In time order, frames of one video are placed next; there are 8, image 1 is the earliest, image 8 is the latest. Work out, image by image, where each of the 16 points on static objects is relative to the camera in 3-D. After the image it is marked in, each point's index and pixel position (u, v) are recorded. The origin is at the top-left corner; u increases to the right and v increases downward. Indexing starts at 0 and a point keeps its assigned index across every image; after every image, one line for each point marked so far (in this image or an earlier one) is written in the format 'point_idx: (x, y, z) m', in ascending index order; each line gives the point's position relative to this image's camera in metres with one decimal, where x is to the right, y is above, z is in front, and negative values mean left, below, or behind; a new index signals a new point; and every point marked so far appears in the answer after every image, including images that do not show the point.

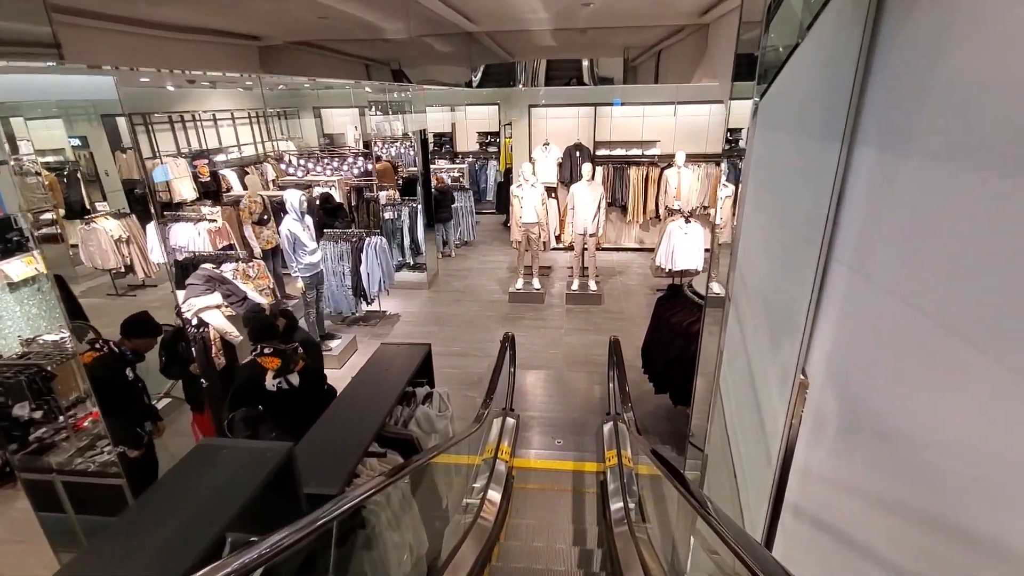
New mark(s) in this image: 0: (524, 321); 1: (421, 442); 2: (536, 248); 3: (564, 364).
0: (+0.2, -0.4, +6.4) m
1: (-0.4, -0.7, +2.4) m
2: (+0.3, +0.6, +7.0) m
3: (+0.6, -0.8, +5.4) m
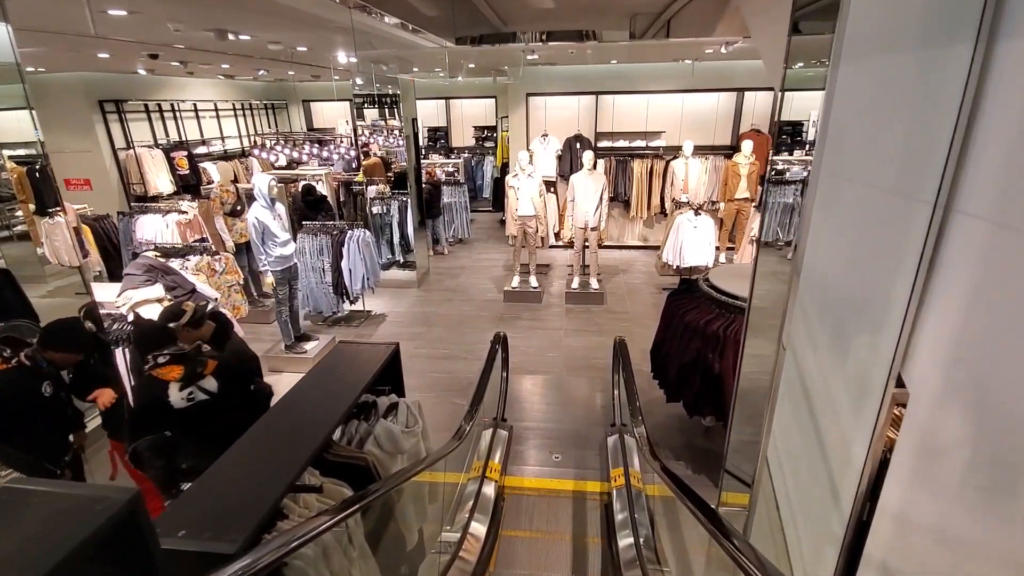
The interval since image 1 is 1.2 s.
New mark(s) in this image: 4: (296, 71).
0: (+0.1, -0.4, +5.9) m
1: (-0.5, -0.7, +1.9) m
2: (+0.3, +0.6, +6.5) m
3: (+0.5, -0.8, +4.9) m
4: (-3.4, +3.4, +7.9) m
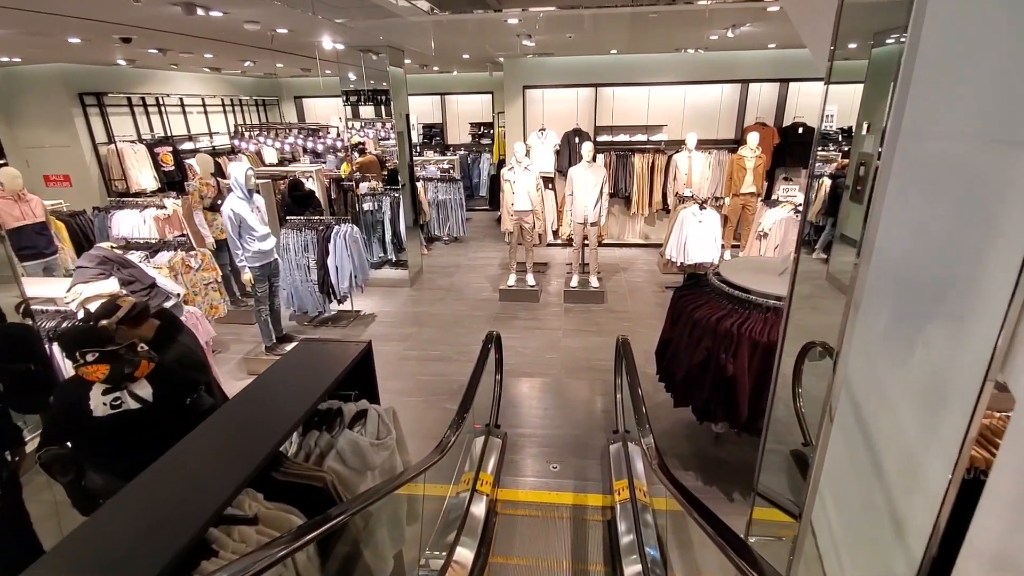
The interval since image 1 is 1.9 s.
0: (+0.1, -0.4, +5.6) m
1: (-0.5, -0.6, +1.6) m
2: (+0.2, +0.6, +6.3) m
3: (+0.5, -0.8, +4.6) m
4: (-3.4, +3.4, +7.6) m
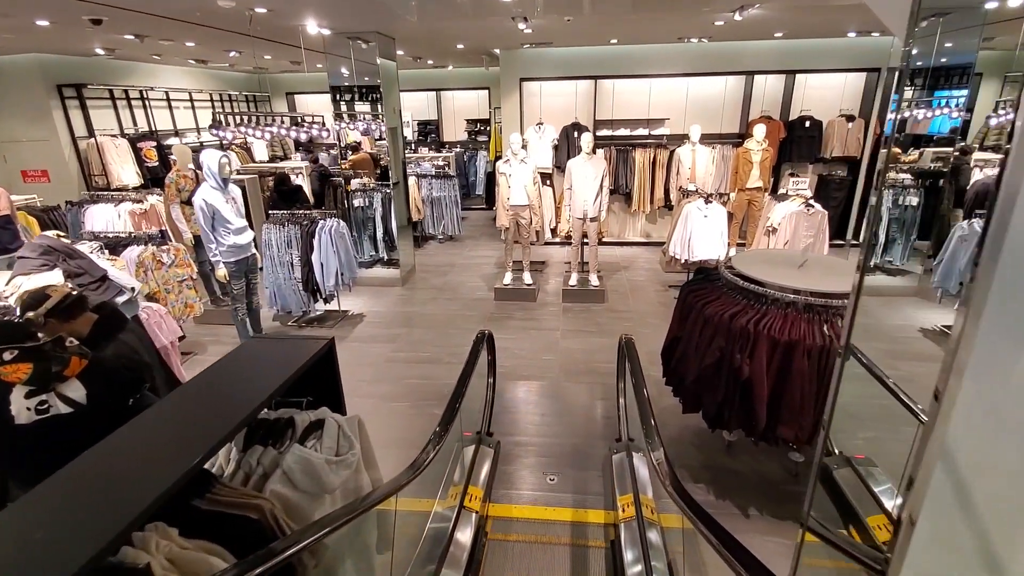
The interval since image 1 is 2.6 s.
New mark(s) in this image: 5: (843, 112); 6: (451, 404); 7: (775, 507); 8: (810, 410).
0: (0.0, -0.4, +5.4) m
1: (-0.6, -0.6, +1.3) m
2: (+0.2, +0.6, +6.0) m
3: (+0.4, -0.7, +4.3) m
4: (-3.5, +3.4, +7.3) m
5: (+4.7, +2.5, +7.1) m
6: (-0.3, -0.5, +2.3) m
7: (+1.5, -1.2, +2.8) m
8: (+1.5, -0.6, +2.5) m
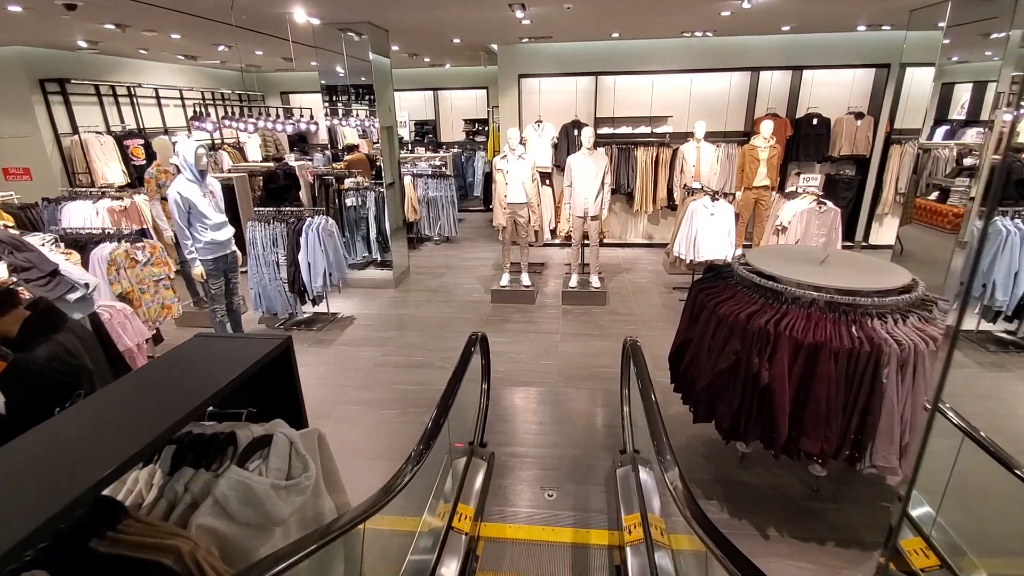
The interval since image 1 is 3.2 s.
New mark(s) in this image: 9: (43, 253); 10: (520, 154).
0: (0.0, -0.4, +5.1) m
1: (-0.6, -0.6, +1.0) m
2: (+0.1, +0.6, +5.7) m
3: (+0.4, -0.7, +4.1) m
4: (-3.5, +3.3, +7.1) m
5: (+4.6, +2.4, +6.9) m
6: (-0.3, -0.5, +2.1) m
7: (+1.4, -1.2, +2.6) m
8: (+1.5, -0.6, +2.3) m
9: (-2.3, +0.2, +2.5) m
10: (+0.1, +1.4, +5.4) m
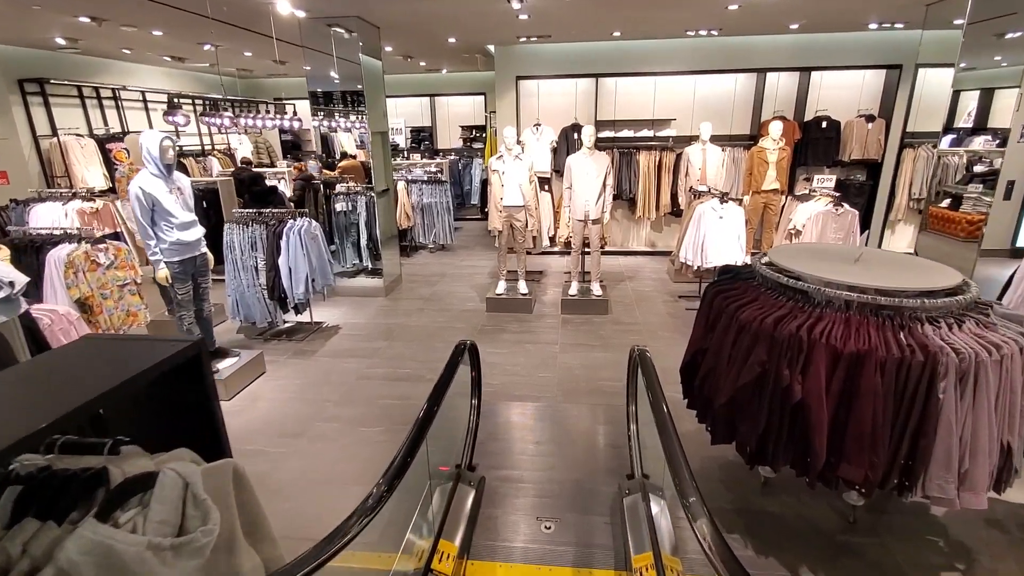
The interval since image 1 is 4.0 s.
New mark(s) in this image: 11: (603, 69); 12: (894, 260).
0: (-0.1, -0.4, +4.8) m
1: (-0.6, -0.5, +0.7) m
2: (+0.1, +0.5, +5.4) m
3: (+0.4, -0.8, +3.7) m
4: (-3.5, +3.2, +6.9) m
5: (+4.6, +2.3, +6.6) m
6: (-0.3, -0.5, +1.7) m
7: (+1.4, -1.2, +2.2) m
8: (+1.4, -0.6, +1.9) m
9: (-2.3, +0.2, +2.2) m
10: (+0.1, +1.4, +5.1) m
11: (+1.2, +3.0, +6.8) m
12: (+1.8, +0.1, +2.4) m
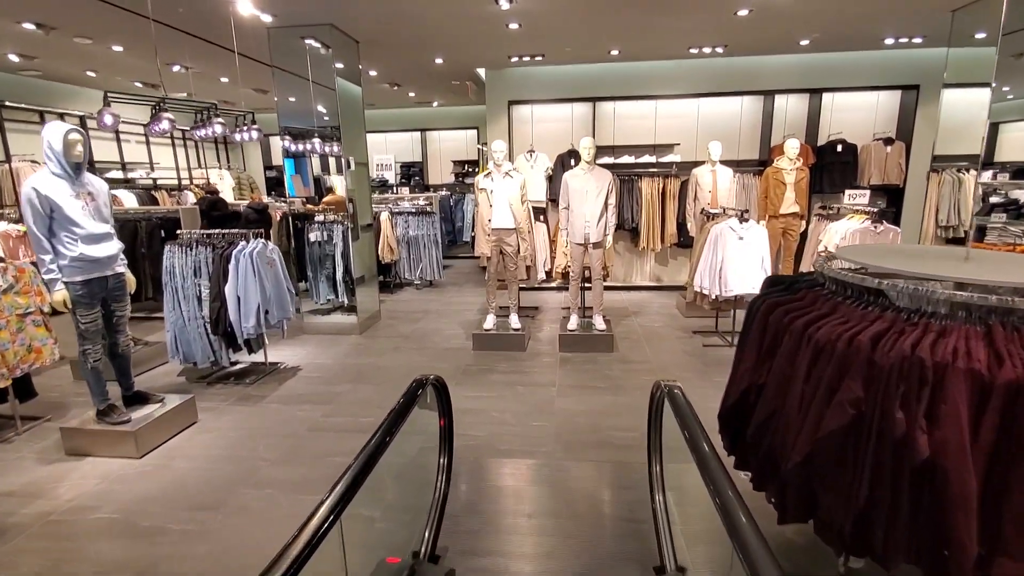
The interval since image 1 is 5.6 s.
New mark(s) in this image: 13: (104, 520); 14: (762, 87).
0: (-0.1, -0.7, +4.0) m
1: (-0.7, -0.4, 0.0) m
2: (0.0, +0.2, +4.8) m
3: (+0.3, -0.9, +3.0) m
4: (-3.6, +2.7, +6.5) m
5: (+4.5, +1.9, +6.2) m
6: (-0.4, -0.5, +1.0) m
7: (+1.3, -1.2, +1.4) m
8: (+1.3, -0.6, +1.2) m
9: (-2.4, +0.1, +1.5) m
10: (0.0, +1.1, +4.6) m
11: (+1.1, +2.5, +6.4) m
12: (+1.7, +0.1, +1.8) m
13: (-1.9, -1.1, +2.4) m
14: (+3.1, +2.5, +6.2) m
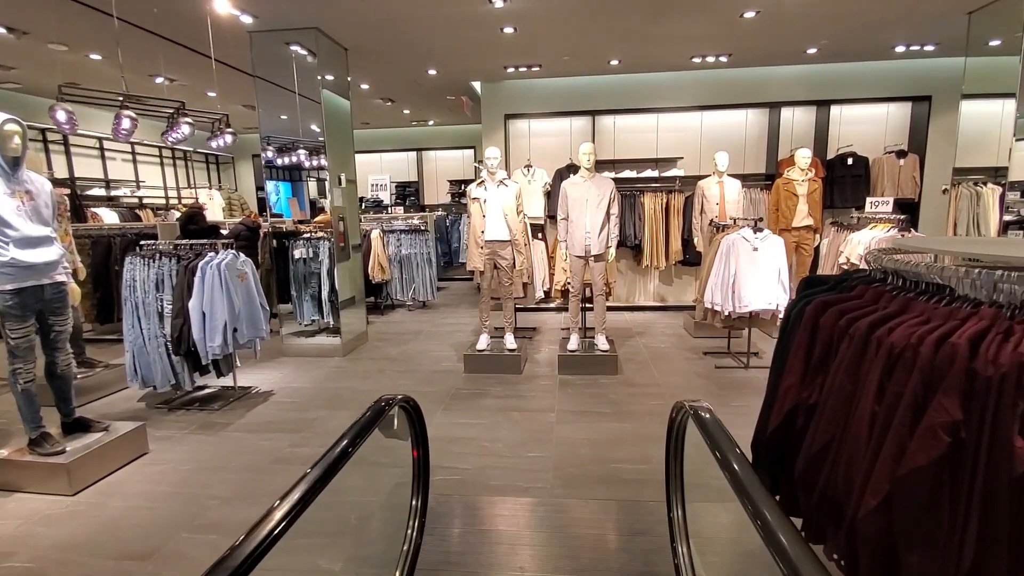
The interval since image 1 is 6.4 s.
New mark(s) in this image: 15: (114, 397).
0: (-0.2, -0.8, +3.7) m
1: (-0.8, -0.3, -0.4) m
2: (0.0, 0.0, +4.5) m
3: (+0.2, -1.0, +2.6) m
4: (-3.7, +2.5, +6.3) m
5: (+4.4, +1.6, +5.9) m
6: (-0.5, -0.4, +0.7) m
7: (+1.3, -1.2, +1.0) m
8: (+1.3, -0.5, +0.8) m
9: (-2.5, +0.2, +1.2) m
10: (-0.1, +0.9, +4.3) m
11: (+1.1, +2.2, +6.2) m
12: (+1.7, +0.1, +1.4) m
13: (-2.0, -1.1, +2.0) m
14: (+3.0, +2.2, +5.9) m
15: (-3.0, -0.8, +3.8) m
